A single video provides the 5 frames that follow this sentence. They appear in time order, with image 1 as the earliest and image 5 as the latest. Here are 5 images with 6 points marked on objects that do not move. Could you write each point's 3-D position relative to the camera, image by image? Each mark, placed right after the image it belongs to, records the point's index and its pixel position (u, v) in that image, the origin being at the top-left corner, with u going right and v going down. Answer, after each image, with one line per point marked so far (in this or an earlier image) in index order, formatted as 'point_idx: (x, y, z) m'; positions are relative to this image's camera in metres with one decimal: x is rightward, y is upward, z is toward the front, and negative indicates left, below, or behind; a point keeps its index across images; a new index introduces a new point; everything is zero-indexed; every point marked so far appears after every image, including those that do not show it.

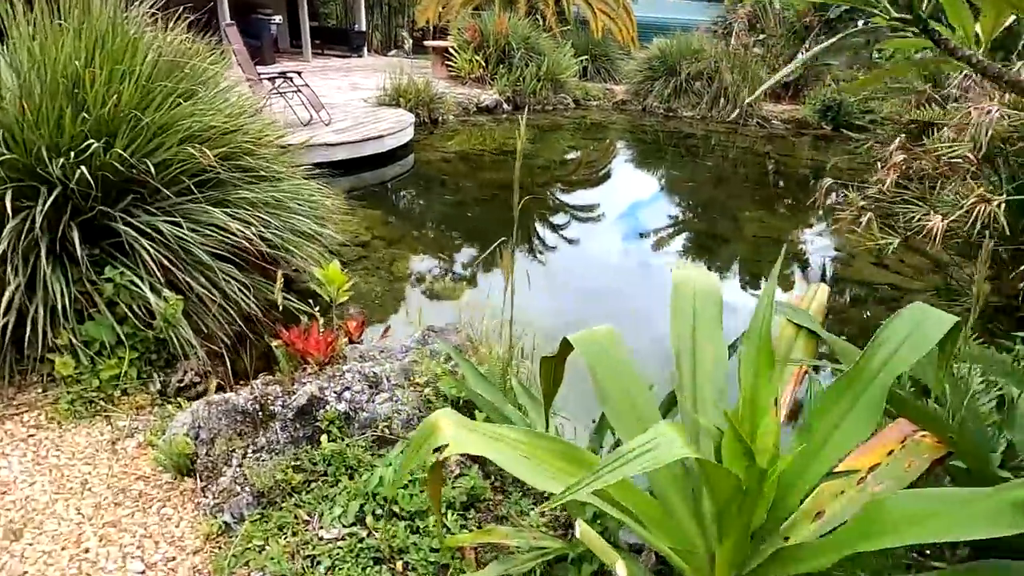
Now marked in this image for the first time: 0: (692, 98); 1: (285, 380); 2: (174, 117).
0: (+6.5, +6.8, +19.6) m
1: (-1.5, -0.6, +3.6) m
2: (-3.0, +1.5, +4.9) m
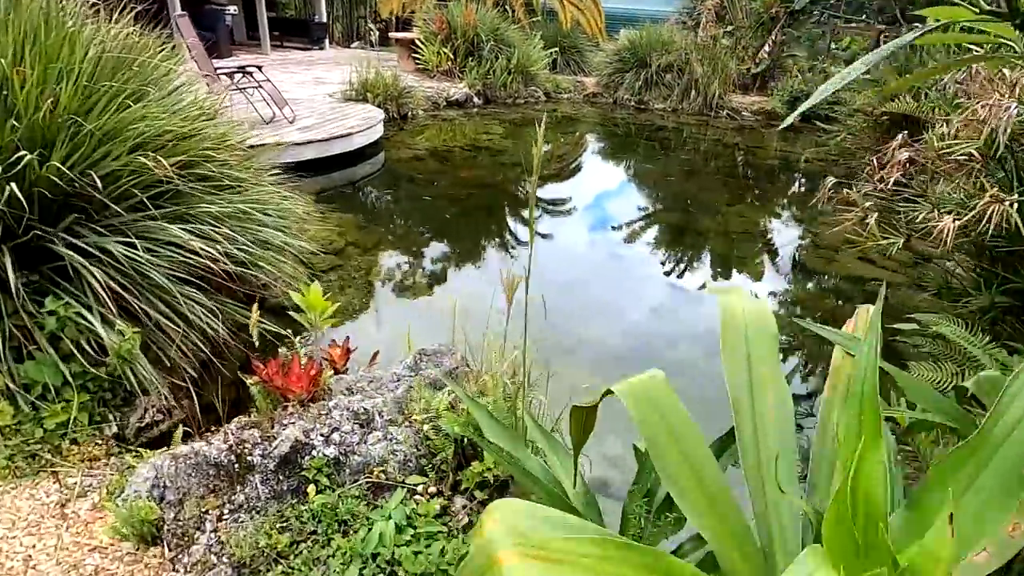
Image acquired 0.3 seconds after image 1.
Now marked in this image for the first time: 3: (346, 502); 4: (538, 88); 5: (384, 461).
0: (+5.4, +7.0, +19.5) m
1: (-1.4, -0.8, +3.1) m
2: (-3.1, +1.3, +4.4) m
3: (-0.9, -1.1, +2.8) m
4: (+0.9, +7.1, +19.5) m
5: (-0.7, -1.0, +3.0) m
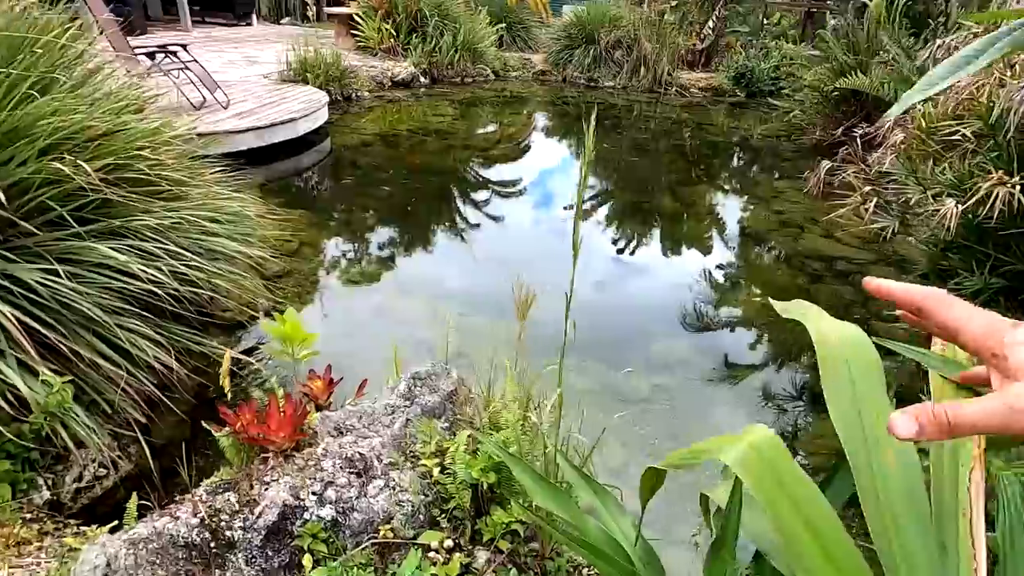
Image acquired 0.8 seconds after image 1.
0: (+3.5, +7.8, +19.3) m
1: (-1.3, -0.9, +2.6) m
2: (-3.2, +1.1, +3.6) m
3: (-0.7, -1.2, +2.4) m
4: (-0.9, +7.6, +18.8) m
5: (-0.6, -1.1, +2.6) m
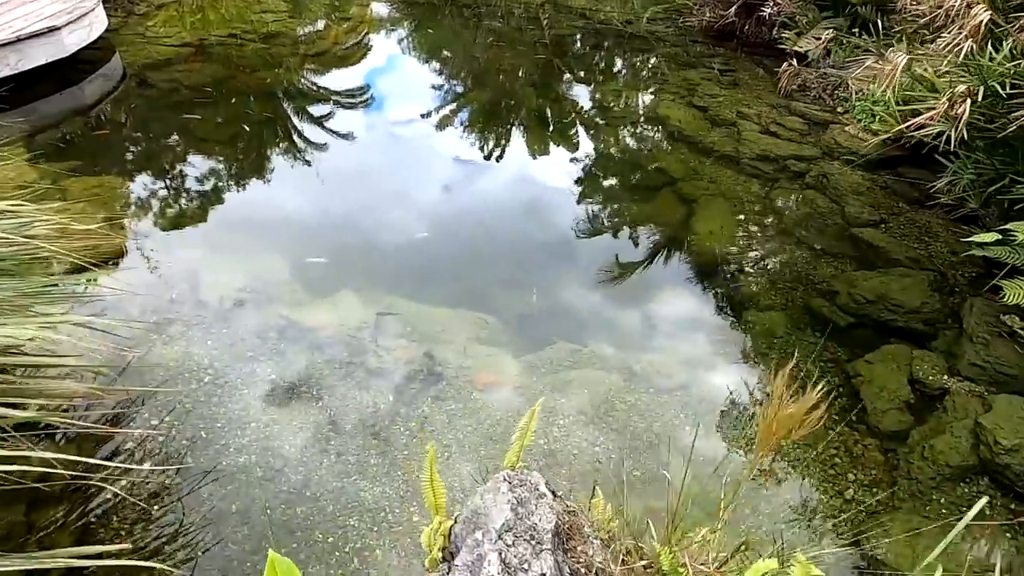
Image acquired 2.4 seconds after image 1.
0: (-1.5, +10.4, +16.4) m
1: (-0.5, -1.4, +1.0) m
2: (-2.8, +0.4, +1.1) m
3: (+0.2, -1.7, +1.0) m
4: (-5.6, +9.4, +14.9) m
5: (+0.3, -1.4, +1.2) m
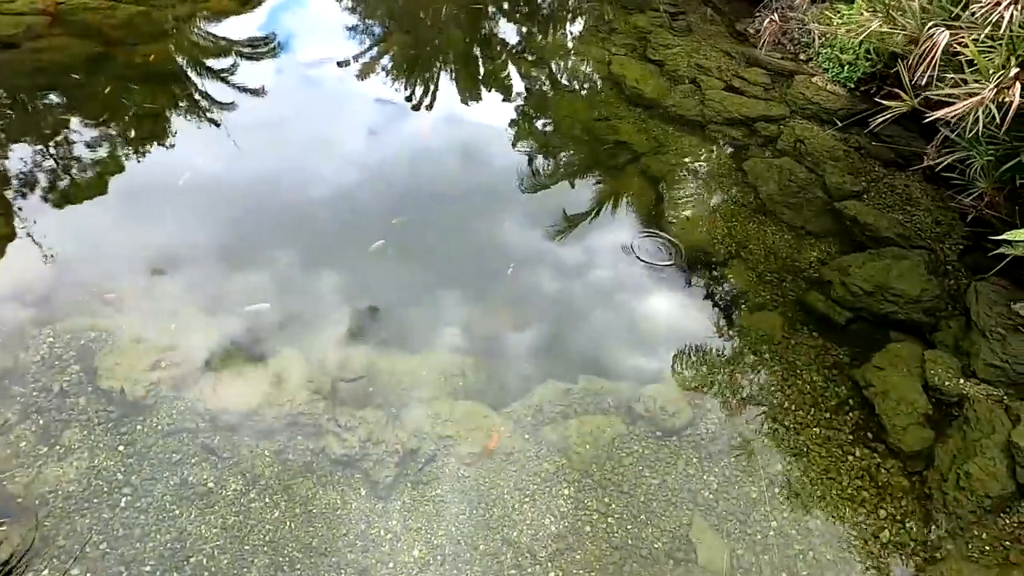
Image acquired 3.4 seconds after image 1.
0: (-3.8, +11.1, +14.2) m
1: (-0.1, -2.1, +0.5) m
2: (-2.6, -0.5, +0.1) m
3: (+0.6, -2.2, +0.6) m
4: (-7.7, +9.6, +12.5) m
5: (+0.6, -2.0, +0.8) m
